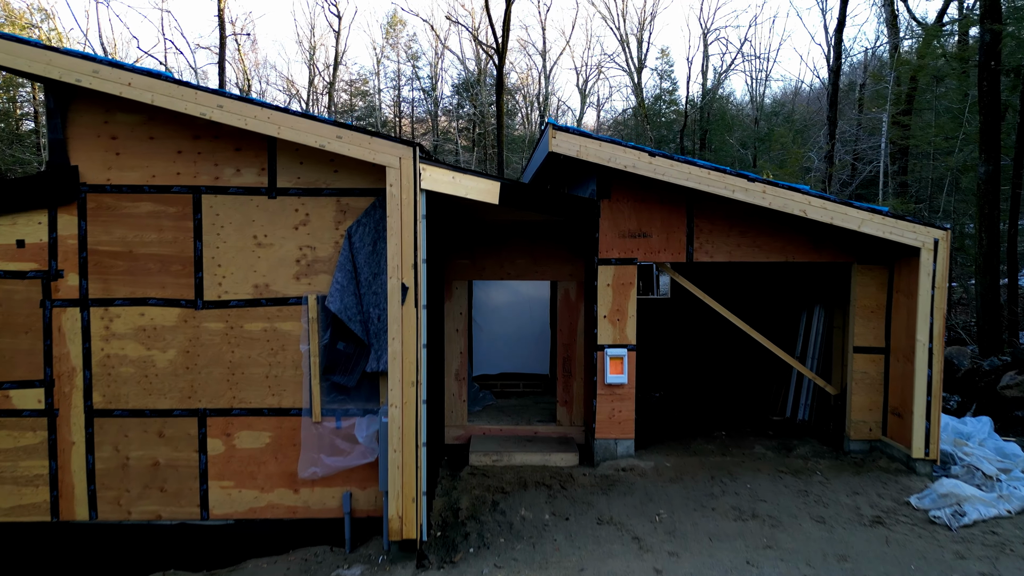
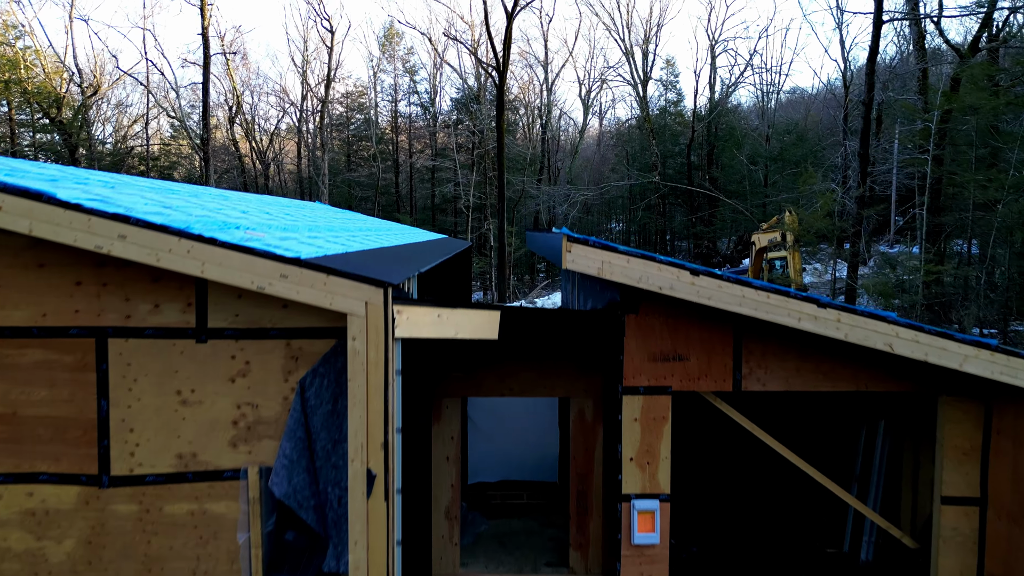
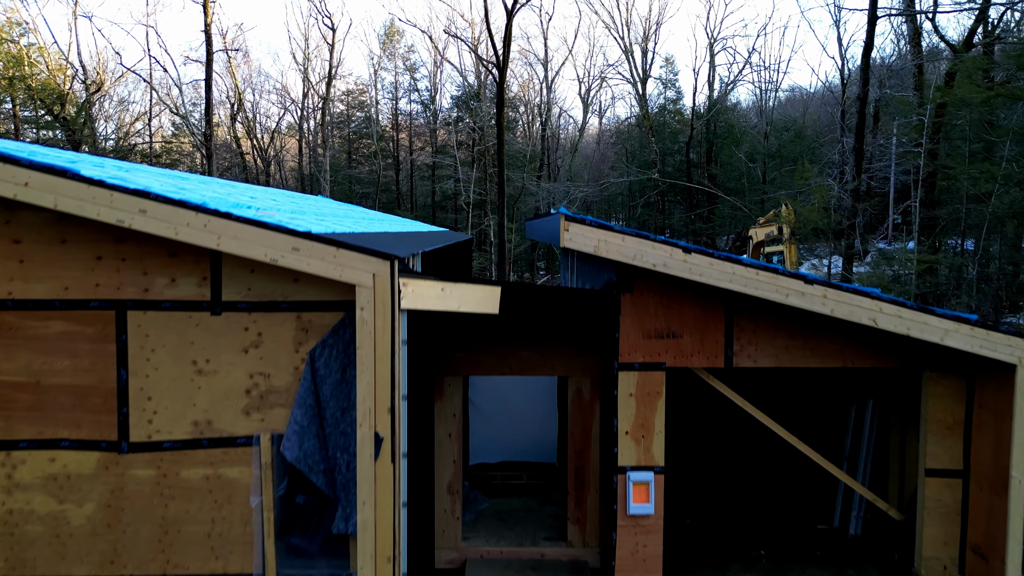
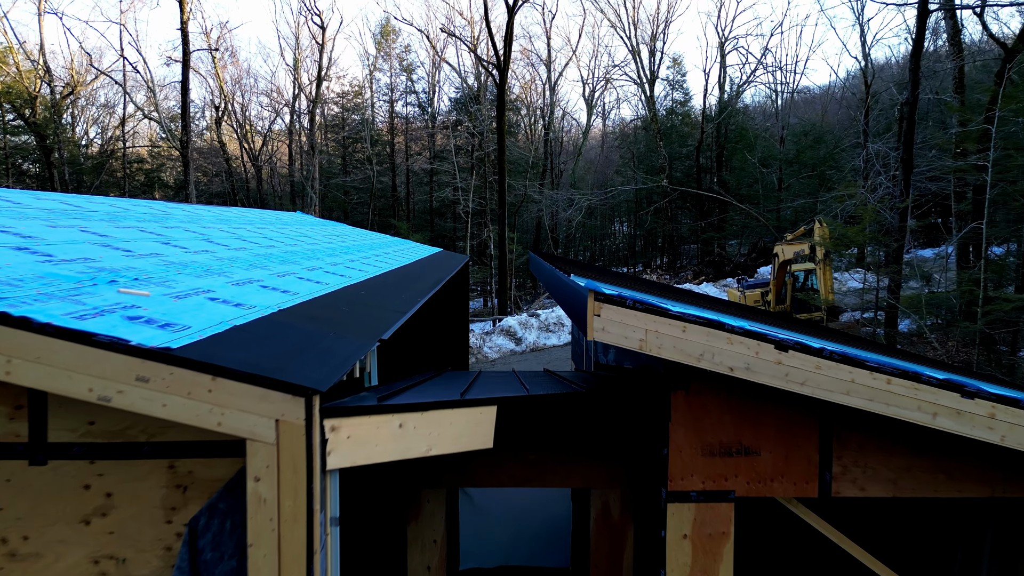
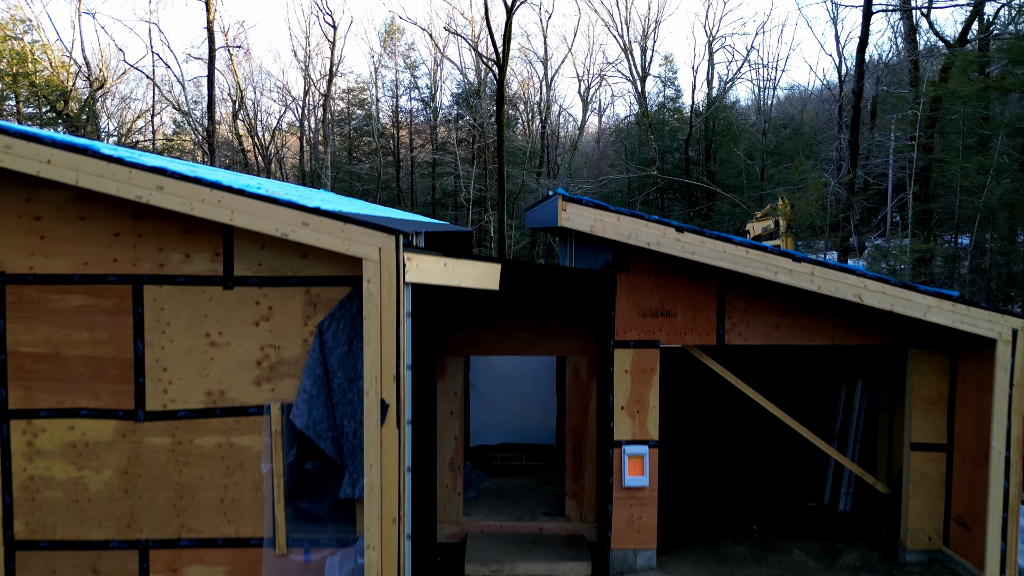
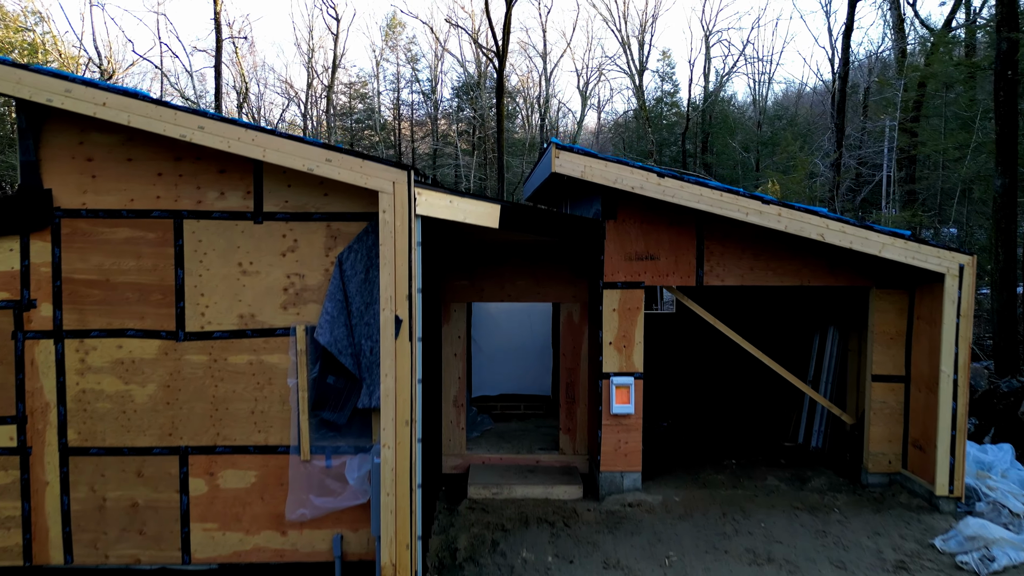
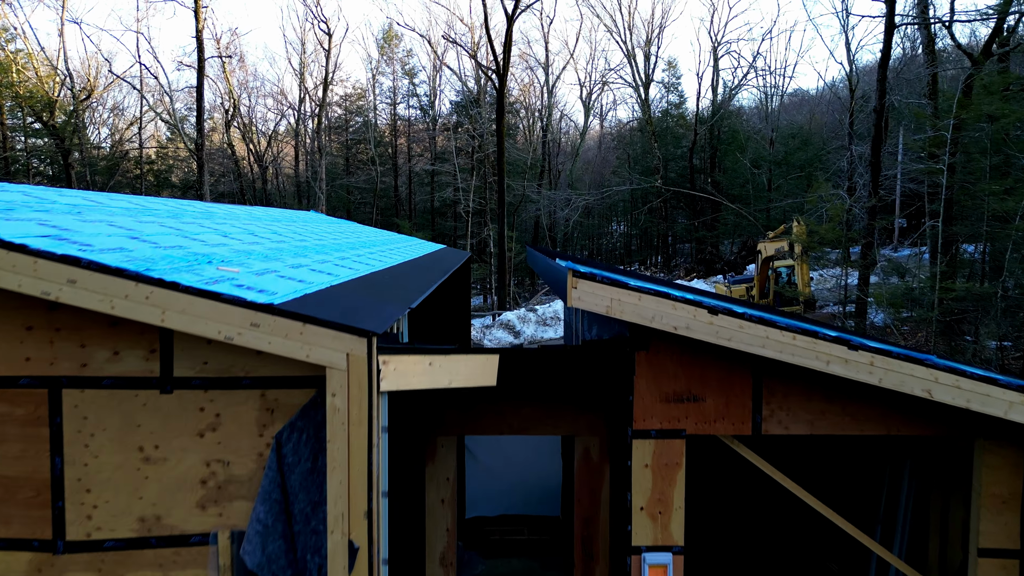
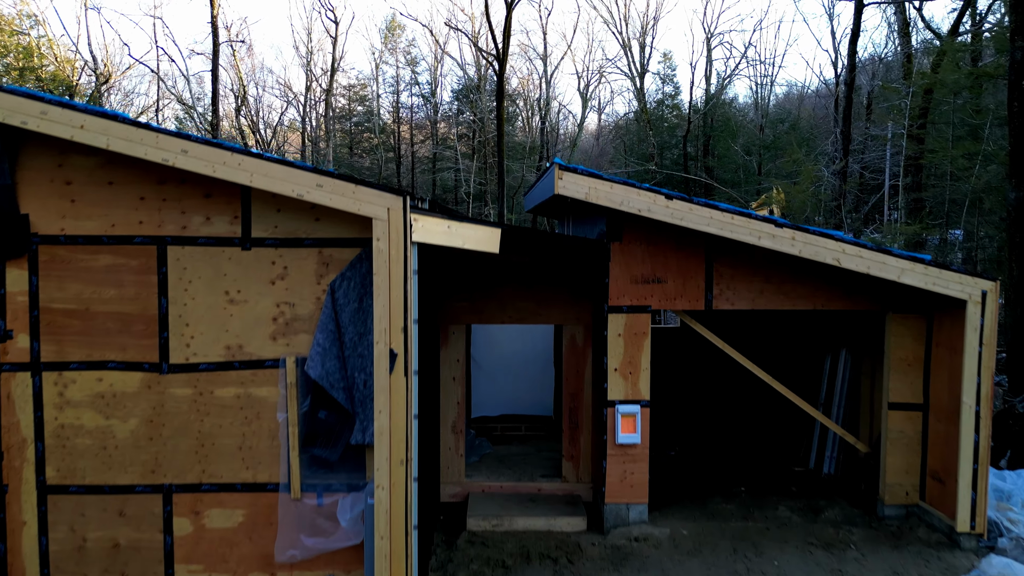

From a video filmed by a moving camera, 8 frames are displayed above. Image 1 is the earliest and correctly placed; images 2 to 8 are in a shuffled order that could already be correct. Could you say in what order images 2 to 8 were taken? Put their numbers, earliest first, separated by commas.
6, 8, 5, 3, 2, 7, 4
